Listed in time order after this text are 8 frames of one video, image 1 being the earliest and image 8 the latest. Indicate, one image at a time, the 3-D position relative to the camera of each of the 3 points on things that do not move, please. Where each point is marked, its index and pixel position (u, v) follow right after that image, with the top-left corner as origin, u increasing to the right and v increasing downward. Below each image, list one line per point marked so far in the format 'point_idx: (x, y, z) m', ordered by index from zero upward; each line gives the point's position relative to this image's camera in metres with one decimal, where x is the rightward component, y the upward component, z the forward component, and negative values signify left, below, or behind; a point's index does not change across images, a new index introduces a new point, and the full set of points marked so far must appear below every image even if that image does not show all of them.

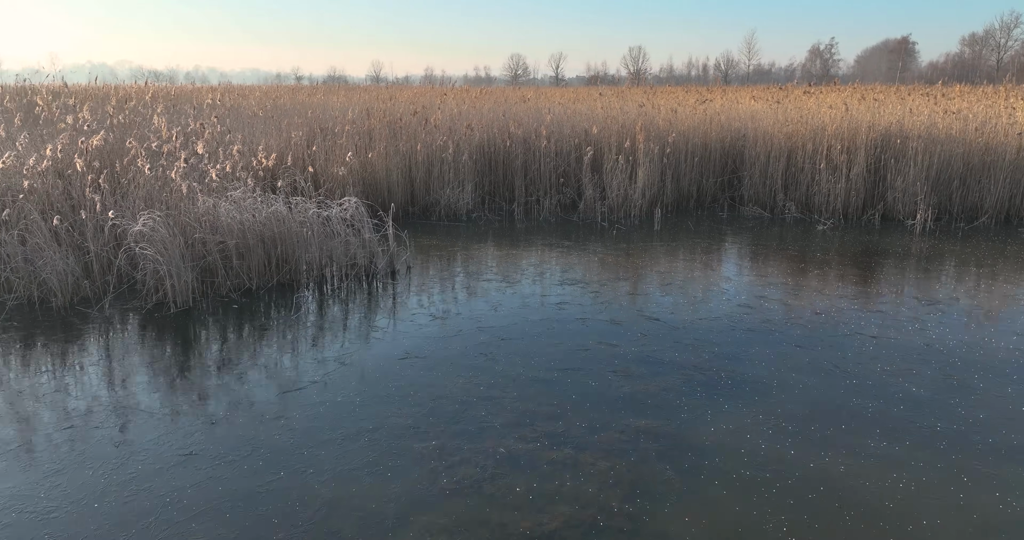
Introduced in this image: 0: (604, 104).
0: (+1.2, +2.2, +9.3) m
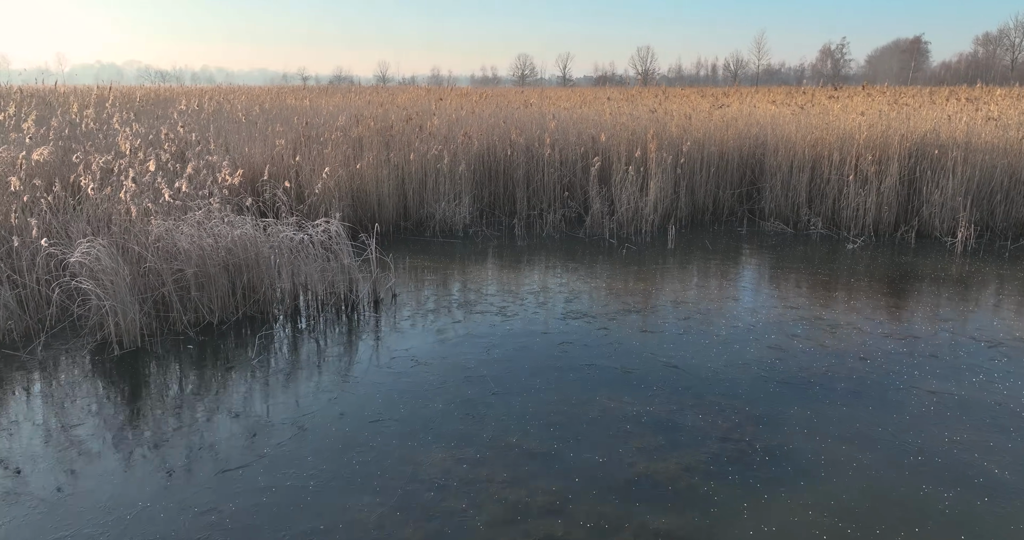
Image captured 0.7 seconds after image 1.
0: (+1.3, +2.0, +8.7) m
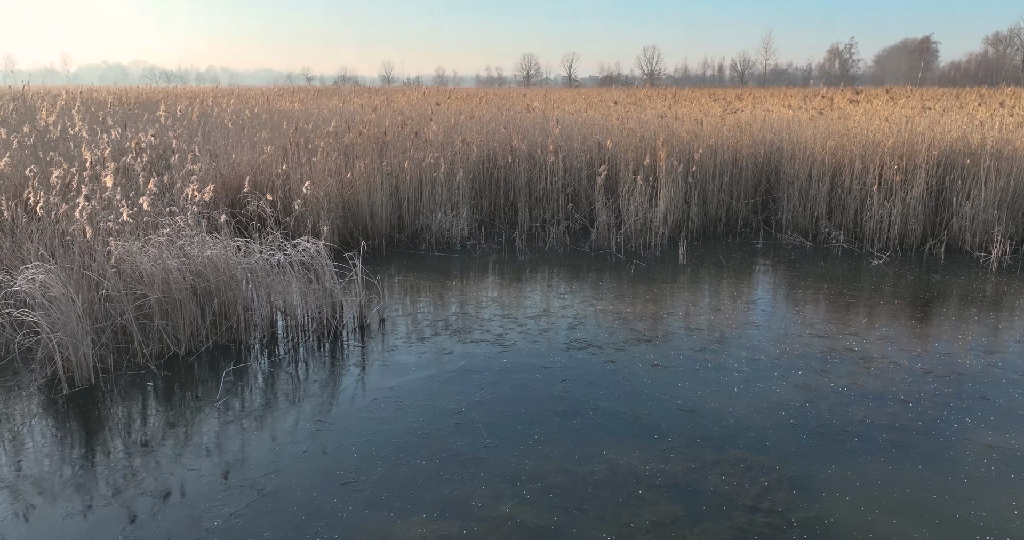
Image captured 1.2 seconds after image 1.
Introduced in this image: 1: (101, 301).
0: (+1.3, +1.9, +8.3) m
1: (-2.2, -0.2, +3.7) m
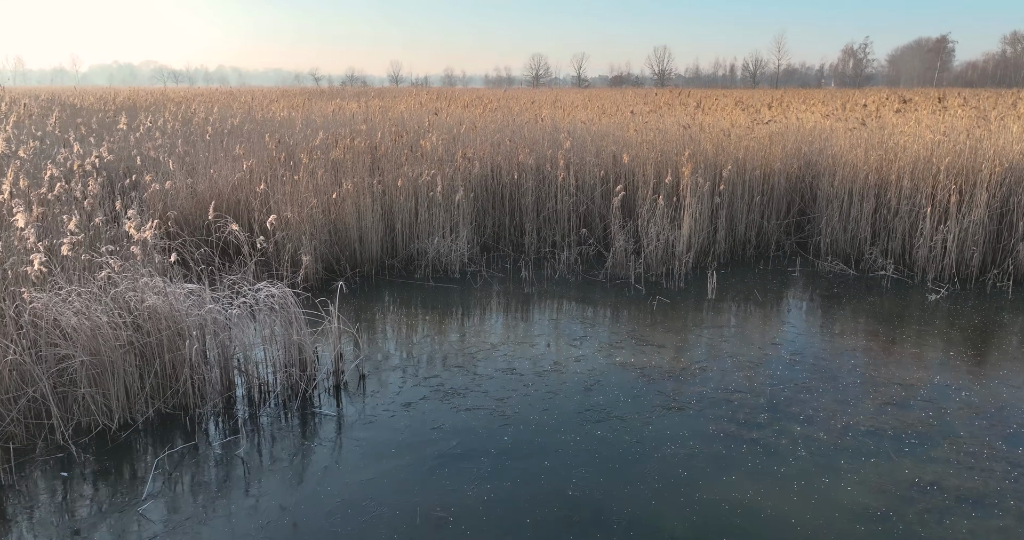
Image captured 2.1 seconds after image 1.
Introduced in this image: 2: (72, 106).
0: (+1.4, +1.6, +7.6) m
1: (-2.2, -0.4, +3.0) m
2: (-6.9, +2.6, +10.8) m
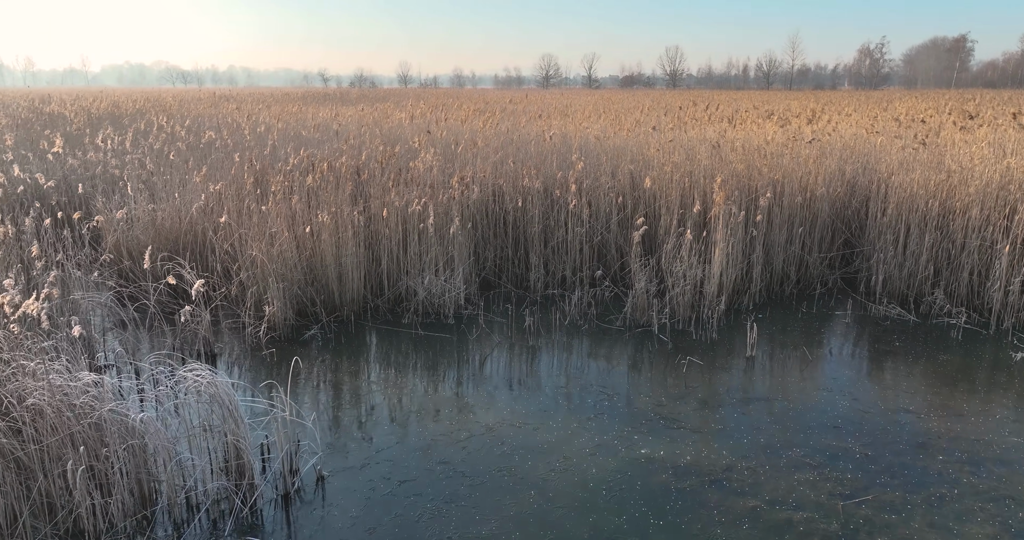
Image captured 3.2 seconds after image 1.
0: (+1.4, +1.3, +6.8) m
1: (-2.2, -0.7, +2.2) m
2: (-6.8, +2.3, +10.1) m
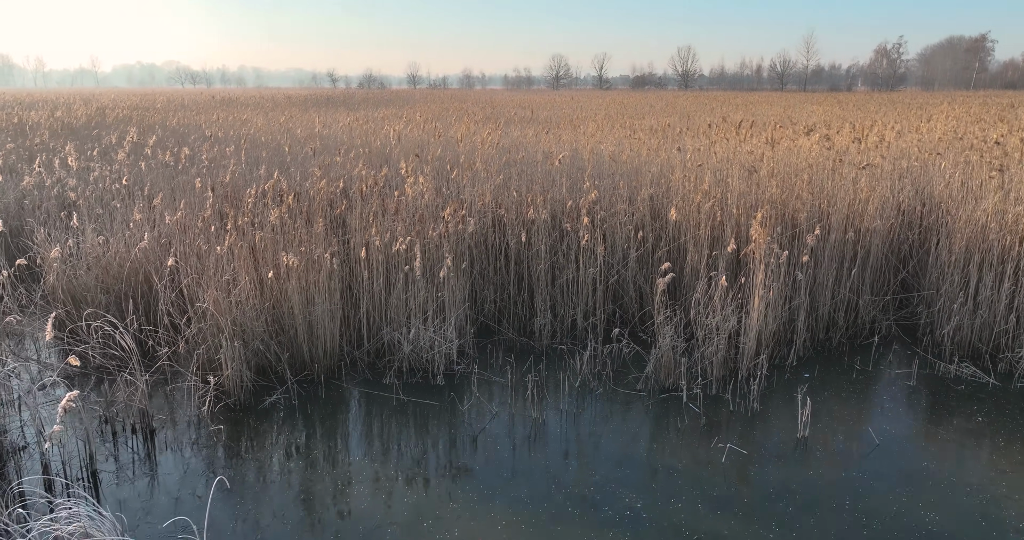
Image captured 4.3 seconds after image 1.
0: (+1.5, +1.0, +6.0) m
1: (-2.2, -1.0, +1.5) m
2: (-6.7, +2.0, +9.5) m
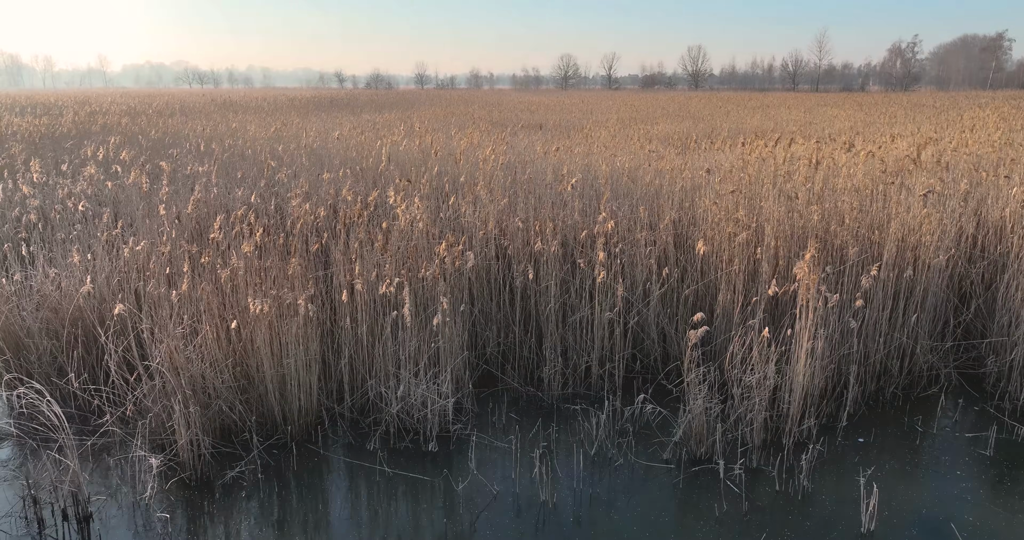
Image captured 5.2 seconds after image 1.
0: (+1.5, +0.7, +5.4) m
1: (-2.2, -1.3, +0.9) m
2: (-6.6, +1.8, +8.9) m
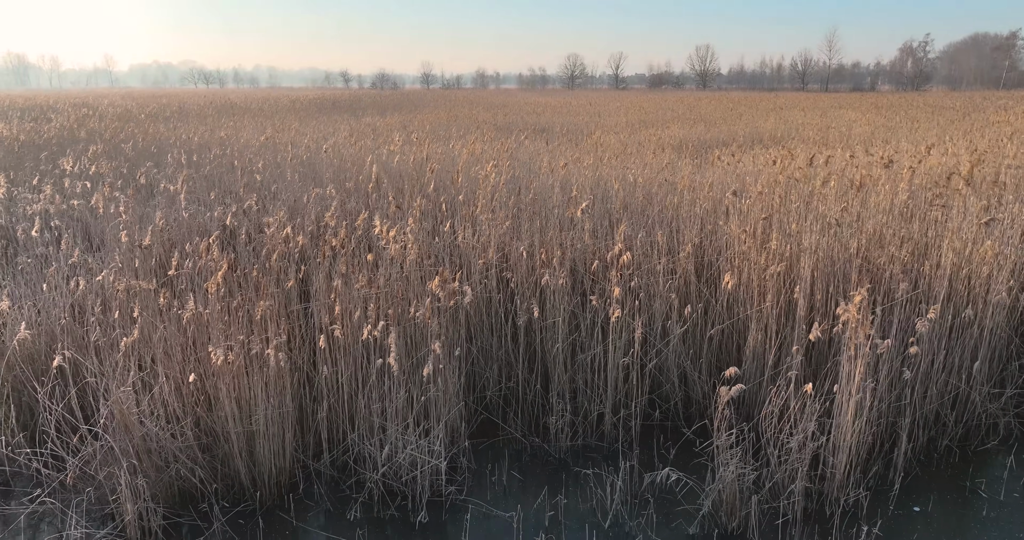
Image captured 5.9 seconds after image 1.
0: (+1.5, +0.5, +4.9) m
1: (-2.2, -1.5, +0.5) m
2: (-6.5, +1.6, +8.5) m
